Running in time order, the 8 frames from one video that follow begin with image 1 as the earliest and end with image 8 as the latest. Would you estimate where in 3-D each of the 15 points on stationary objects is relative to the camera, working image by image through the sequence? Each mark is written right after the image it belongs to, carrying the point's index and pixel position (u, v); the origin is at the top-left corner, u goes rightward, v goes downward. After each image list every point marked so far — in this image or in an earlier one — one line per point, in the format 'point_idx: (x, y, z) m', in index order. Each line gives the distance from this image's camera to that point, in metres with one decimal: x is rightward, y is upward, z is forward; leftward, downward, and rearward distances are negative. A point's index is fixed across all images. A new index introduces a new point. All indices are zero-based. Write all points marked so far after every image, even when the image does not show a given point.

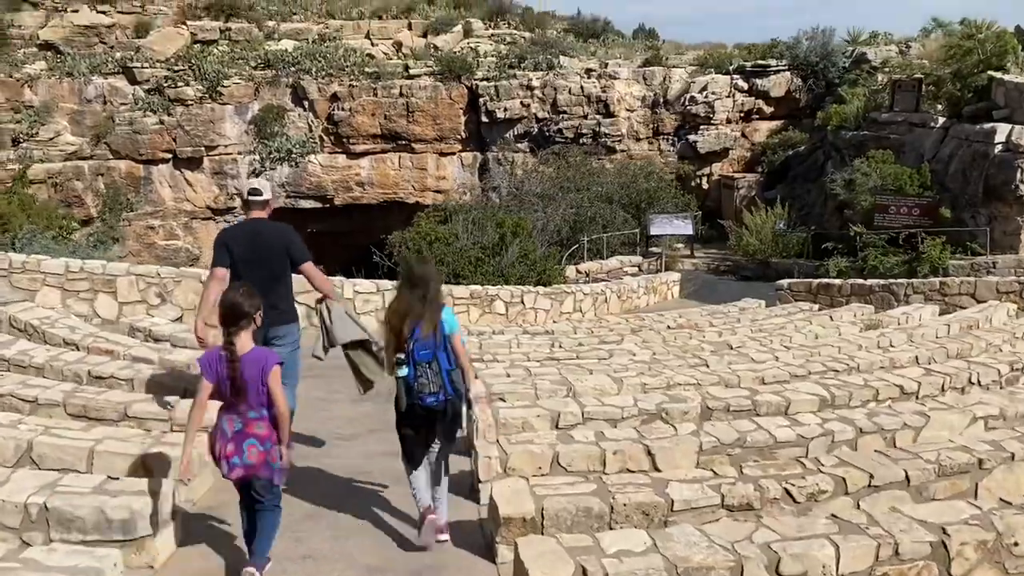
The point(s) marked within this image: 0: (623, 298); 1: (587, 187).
0: (+1.6, -0.1, +12.6) m
1: (+1.5, +2.0, +17.2) m
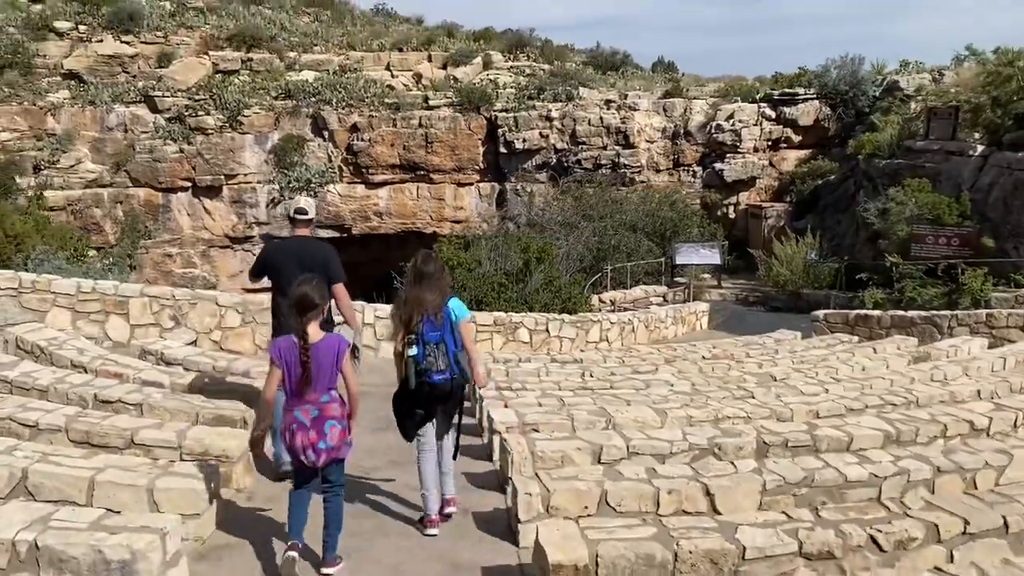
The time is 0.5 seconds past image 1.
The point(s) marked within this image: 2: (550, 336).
0: (+1.9, -0.6, +12.1) m
1: (+1.9, +1.4, +16.9) m
2: (+0.4, -0.5, +10.5) m
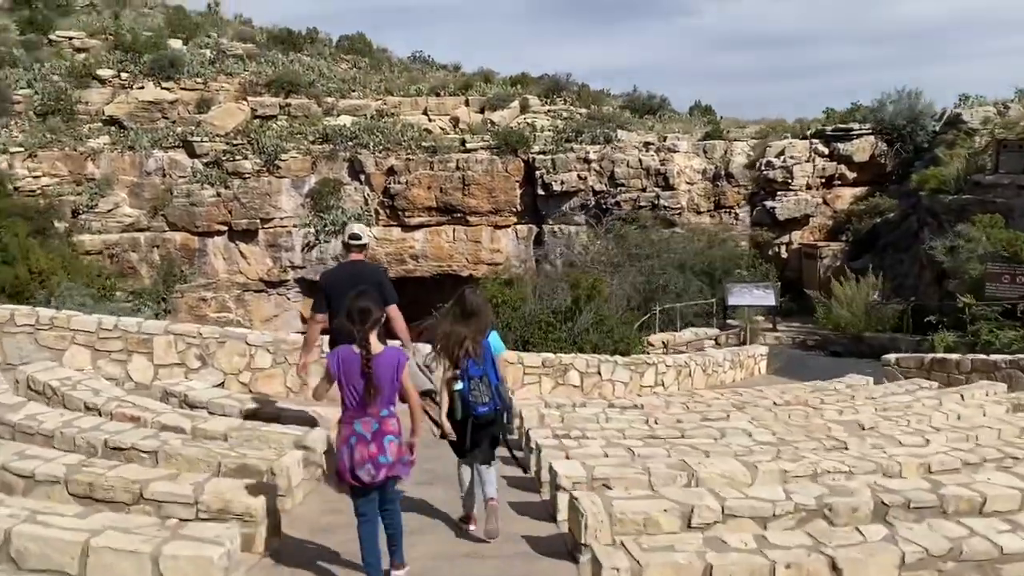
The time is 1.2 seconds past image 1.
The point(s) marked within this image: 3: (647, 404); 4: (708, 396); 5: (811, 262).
0: (+2.5, -1.1, +11.3) m
1: (+2.7, +0.6, +16.2) m
2: (+1.0, -1.0, +9.8) m
3: (+1.2, -1.1, +7.9) m
4: (+2.0, -1.1, +9.0) m
5: (+5.7, +0.5, +16.7) m
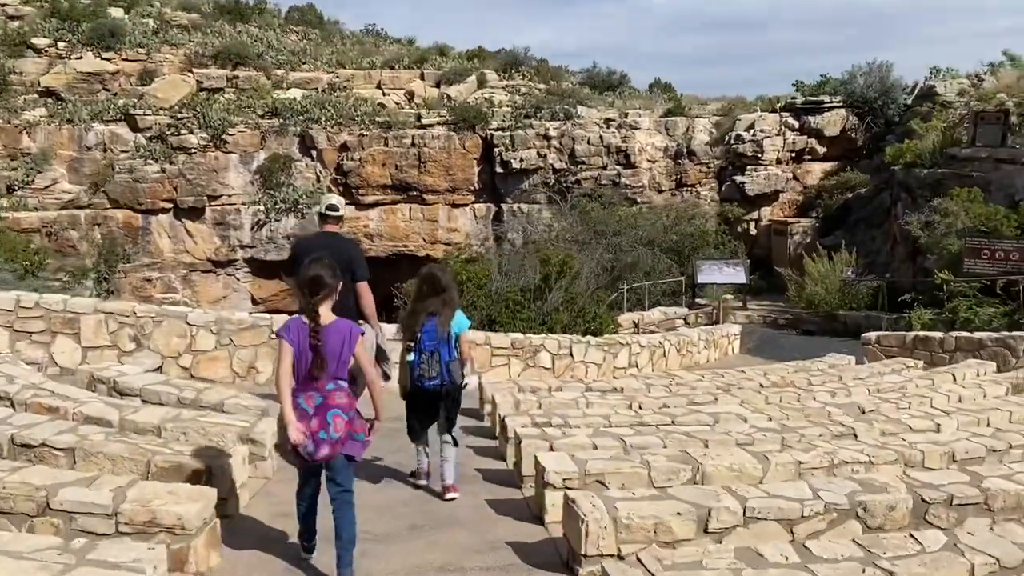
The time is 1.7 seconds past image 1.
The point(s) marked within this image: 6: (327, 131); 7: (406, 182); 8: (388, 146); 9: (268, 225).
0: (+2.1, -0.8, +10.8) m
1: (+2.0, +1.0, +15.6) m
2: (+0.6, -0.7, +9.2) m
3: (+1.0, -0.8, +7.3) m
4: (+1.7, -0.9, +8.4) m
5: (+5.0, +0.9, +16.3) m
6: (-4.2, +3.5, +19.9) m
7: (-2.5, +2.4, +19.8) m
8: (-2.8, +3.1, +19.7) m
9: (-5.4, +1.4, +19.5) m
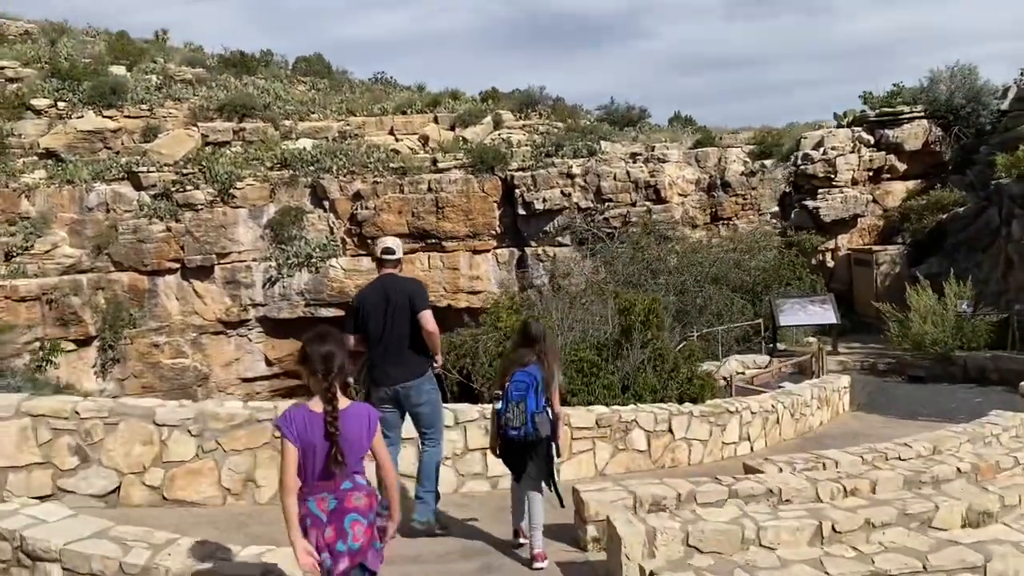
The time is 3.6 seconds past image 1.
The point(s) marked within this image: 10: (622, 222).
0: (+2.8, -1.3, +8.6) m
1: (+2.7, +0.3, +13.5) m
2: (+1.3, -1.2, +7.0) m
3: (+1.6, -1.2, +5.1) m
4: (+2.4, -1.2, +6.2) m
5: (+5.7, +0.3, +14.1) m
6: (-3.5, +2.3, +17.9) m
7: (-1.8, +1.2, +17.8) m
8: (-2.2, +1.9, +17.8) m
9: (-4.6, +0.1, +17.5) m
10: (+2.6, +1.5, +18.3) m
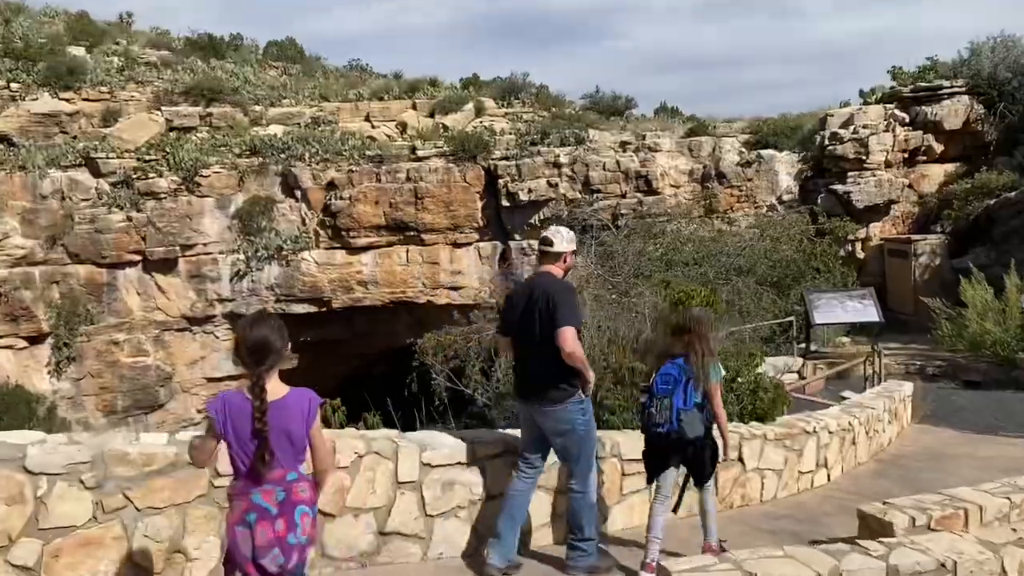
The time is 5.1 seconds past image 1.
0: (+2.9, -1.2, +7.0) m
1: (+2.7, +0.4, +11.9) m
2: (+1.4, -1.1, +5.4) m
3: (+1.8, -1.1, +3.5) m
4: (+2.5, -1.1, +4.7) m
5: (+5.6, +0.4, +12.6) m
6: (-3.7, +2.4, +16.2) m
7: (-1.9, +1.4, +16.1) m
8: (-2.3, +2.1, +16.1) m
9: (-4.8, +0.3, +15.7) m
10: (+2.5, +1.6, +16.7) m
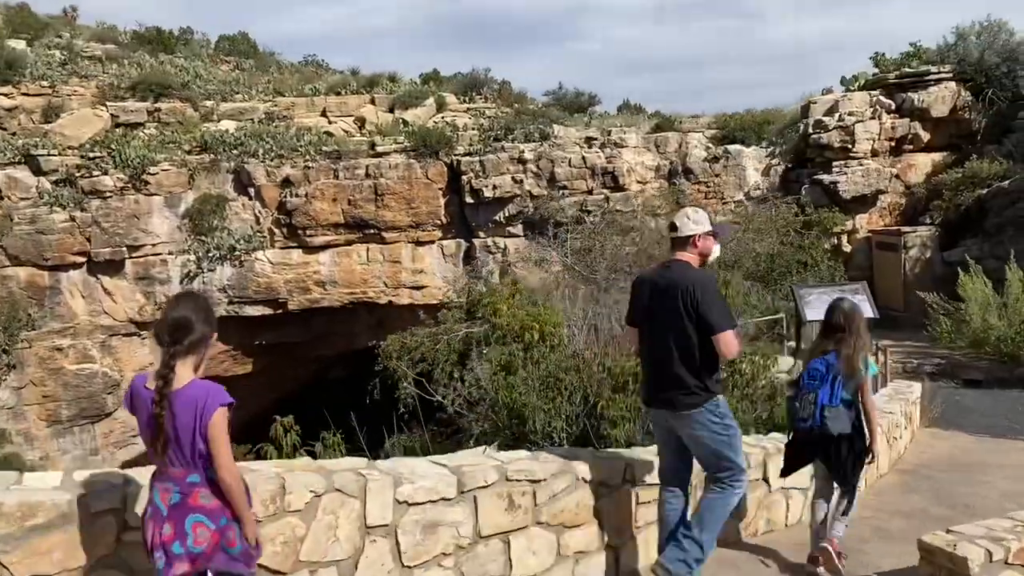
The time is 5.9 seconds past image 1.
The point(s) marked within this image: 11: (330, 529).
0: (+2.8, -1.1, +6.3) m
1: (+2.3, +0.5, +11.2) m
2: (+1.3, -1.0, +4.6) m
3: (+1.8, -1.0, +2.8) m
4: (+2.5, -1.1, +3.9) m
5: (+5.2, +0.5, +12.0) m
6: (-4.3, +2.4, +15.2) m
7: (-2.5, +1.4, +15.2) m
8: (-2.9, +2.1, +15.1) m
9: (-5.3, +0.3, +14.6) m
10: (+1.9, +1.6, +16.0) m
11: (-0.7, -0.9, +3.3) m
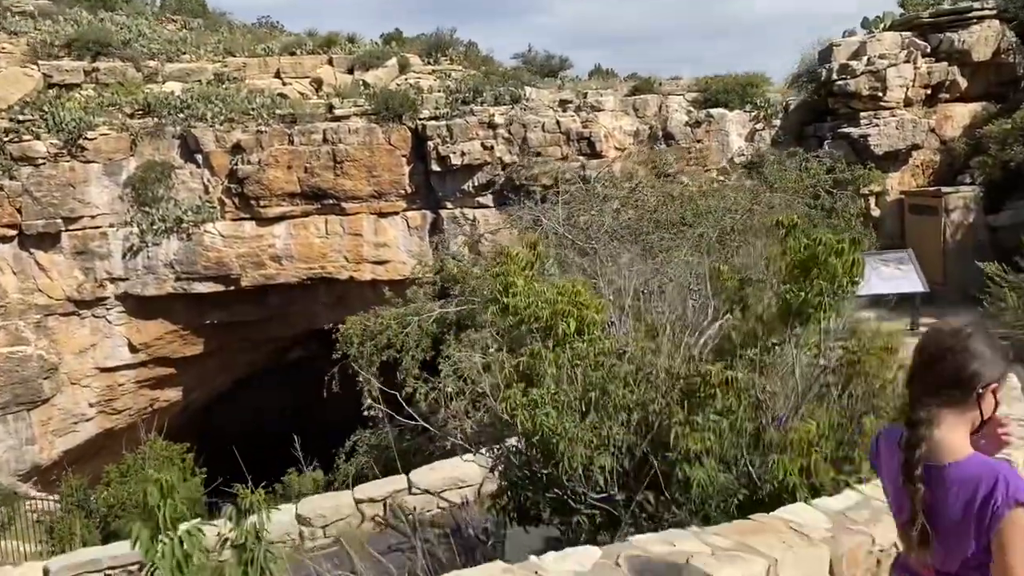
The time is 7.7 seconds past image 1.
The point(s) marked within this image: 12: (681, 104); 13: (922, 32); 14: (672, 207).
0: (+2.8, -0.9, +4.7) m
1: (+2.1, +0.8, +9.5) m
2: (+1.4, -0.9, +2.9) m
3: (+2.0, -1.0, +1.1) m
4: (+2.6, -1.0, +2.3) m
5: (+5.0, +0.8, +10.4) m
6: (-4.6, +2.8, +13.1) m
7: (-2.8, +1.8, +13.2) m
8: (-3.2, +2.5, +13.1) m
9: (-5.6, +0.6, +12.6) m
10: (+1.5, +2.1, +14.2) m
11: (-0.5, -0.8, +1.5) m
12: (+4.0, +3.8, +16.5) m
13: (+5.4, +3.4, +11.5) m
14: (+1.7, +1.0, +9.9) m
